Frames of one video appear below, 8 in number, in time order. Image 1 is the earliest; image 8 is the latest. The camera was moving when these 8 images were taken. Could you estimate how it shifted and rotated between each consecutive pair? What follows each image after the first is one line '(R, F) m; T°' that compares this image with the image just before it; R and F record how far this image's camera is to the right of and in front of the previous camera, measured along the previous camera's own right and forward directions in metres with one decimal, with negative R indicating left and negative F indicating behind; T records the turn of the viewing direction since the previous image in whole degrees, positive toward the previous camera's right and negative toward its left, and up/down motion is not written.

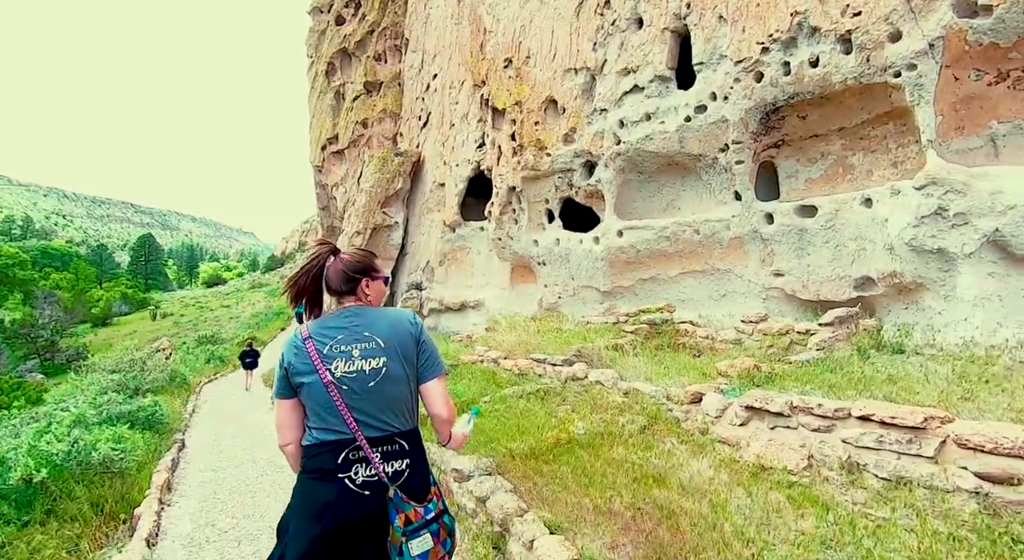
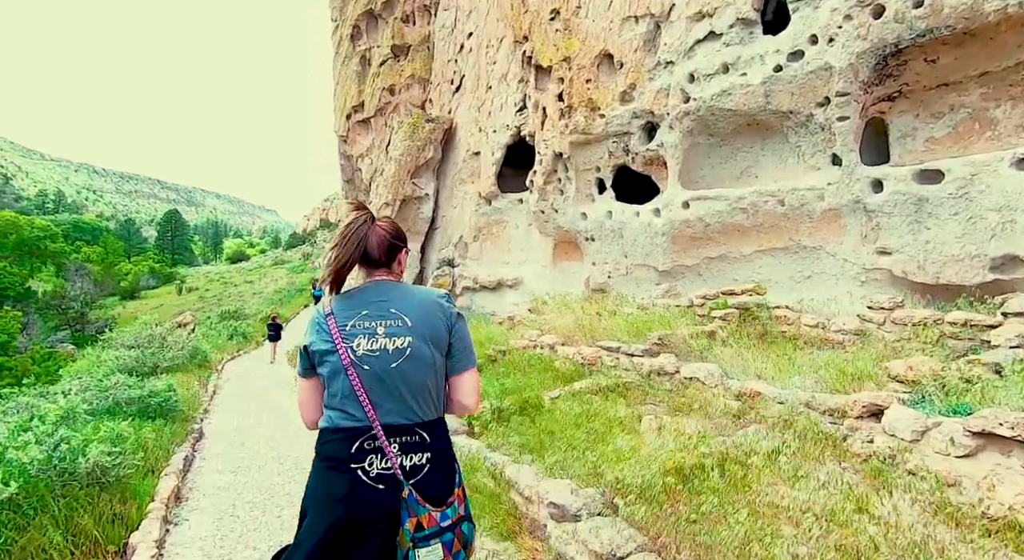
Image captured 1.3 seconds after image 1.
(-0.7, +1.4) m; -2°
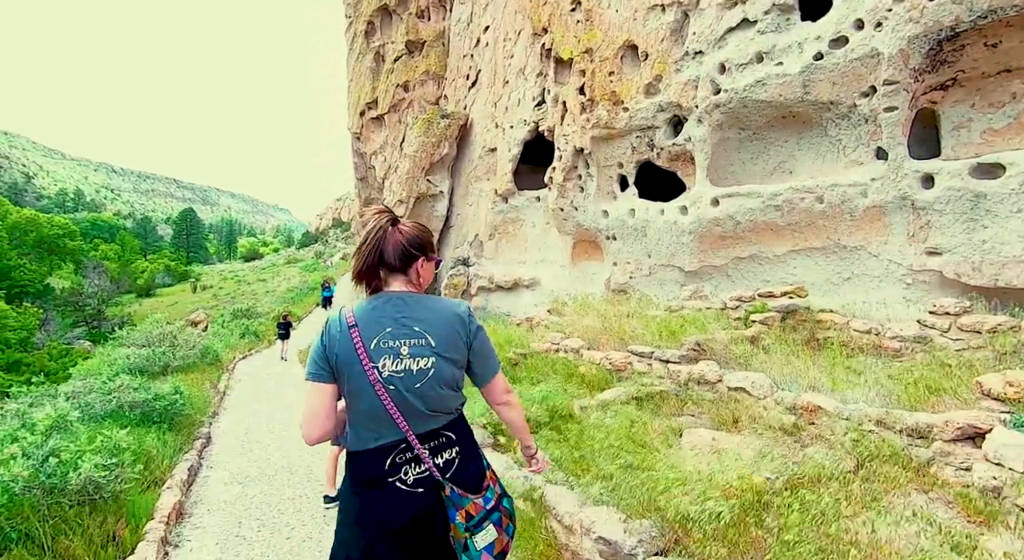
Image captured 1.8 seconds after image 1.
(-0.2, +0.5) m; -1°
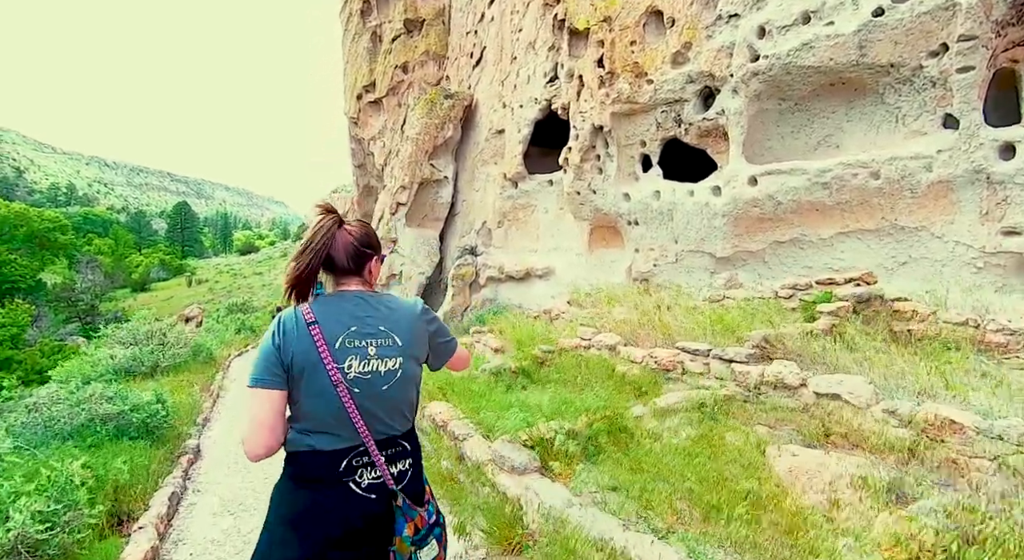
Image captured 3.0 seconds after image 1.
(-0.4, +1.0) m; 0°
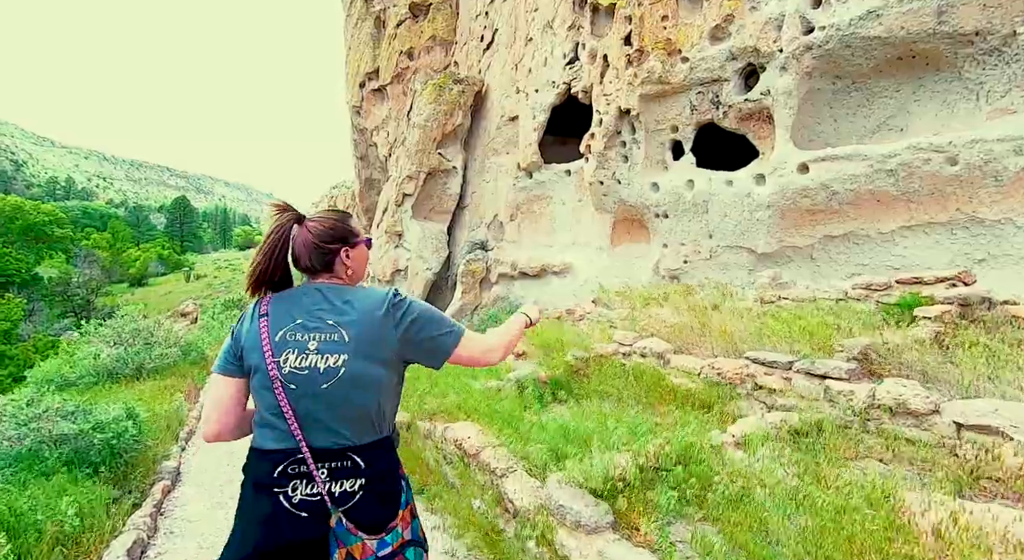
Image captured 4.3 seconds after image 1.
(-0.4, +1.1) m; 0°
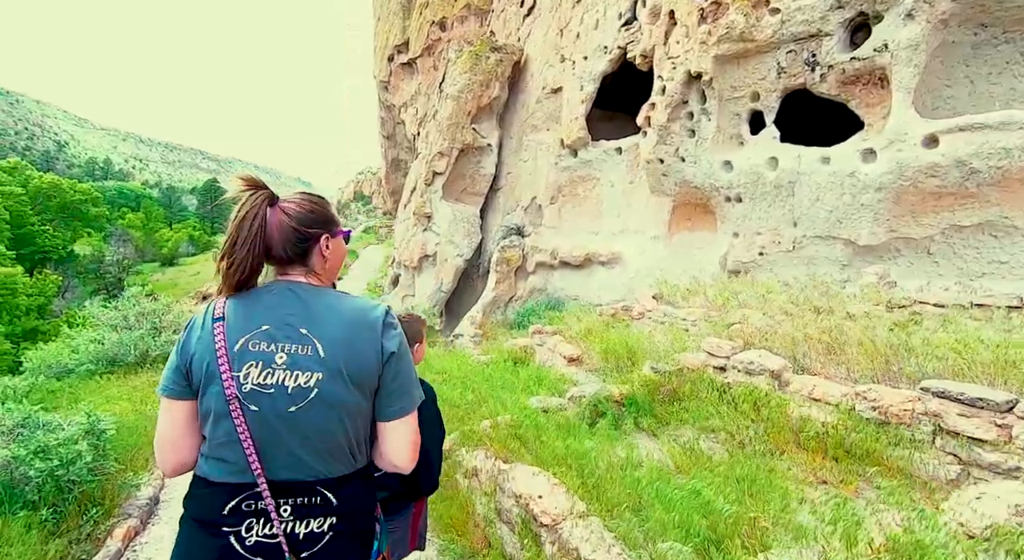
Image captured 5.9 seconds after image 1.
(-0.4, +1.5) m; -2°
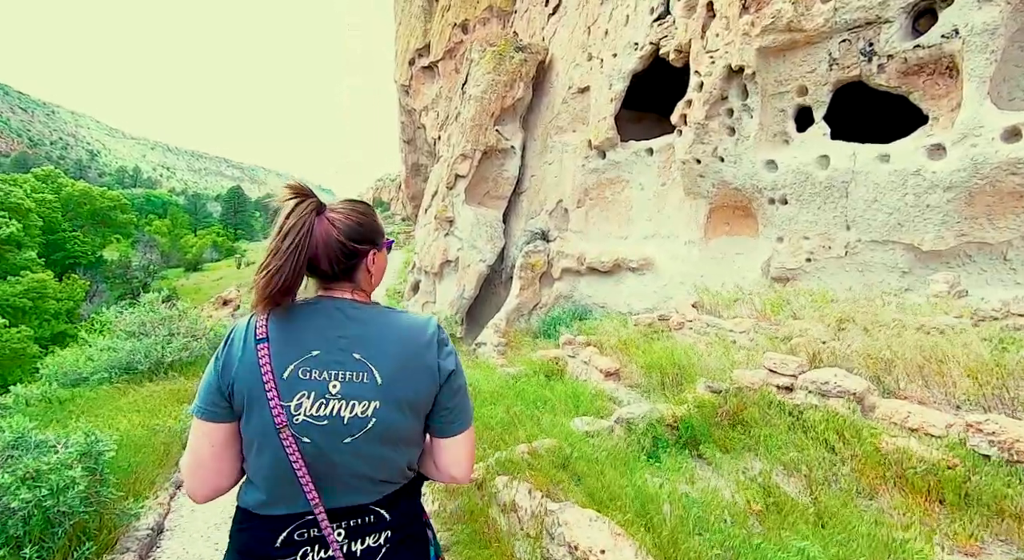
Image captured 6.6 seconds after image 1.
(-0.2, +0.6) m; -2°
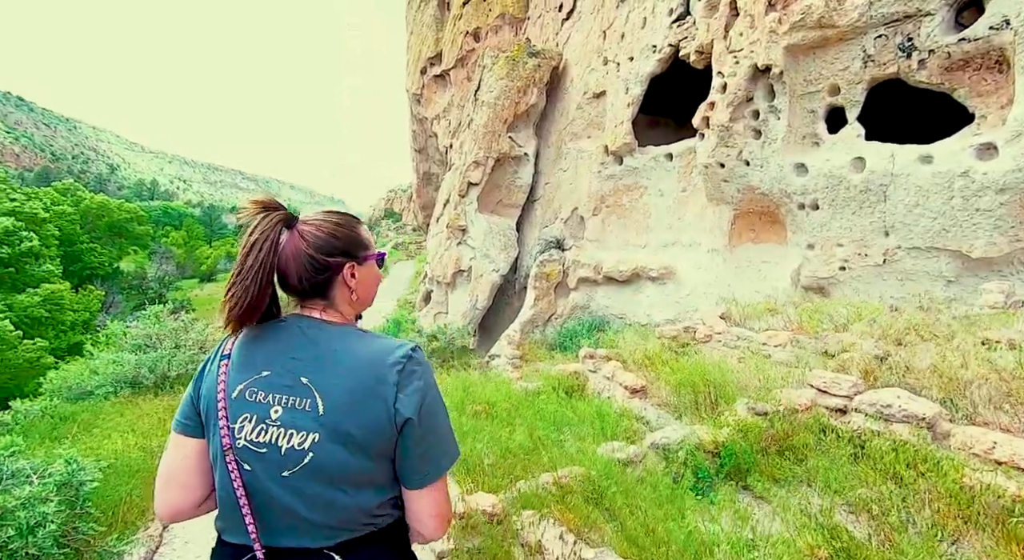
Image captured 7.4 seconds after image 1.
(-0.1, +0.4) m; -1°
